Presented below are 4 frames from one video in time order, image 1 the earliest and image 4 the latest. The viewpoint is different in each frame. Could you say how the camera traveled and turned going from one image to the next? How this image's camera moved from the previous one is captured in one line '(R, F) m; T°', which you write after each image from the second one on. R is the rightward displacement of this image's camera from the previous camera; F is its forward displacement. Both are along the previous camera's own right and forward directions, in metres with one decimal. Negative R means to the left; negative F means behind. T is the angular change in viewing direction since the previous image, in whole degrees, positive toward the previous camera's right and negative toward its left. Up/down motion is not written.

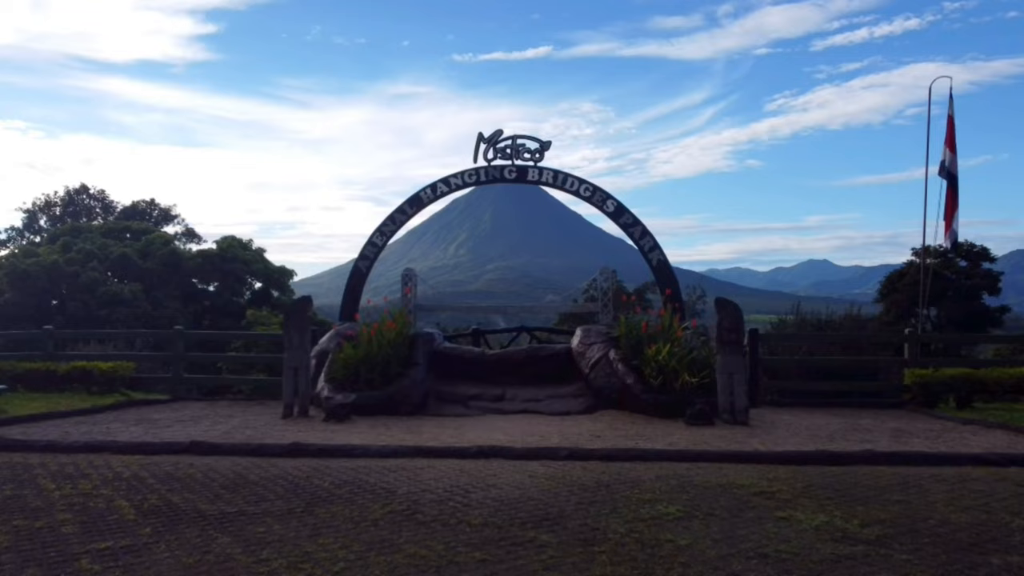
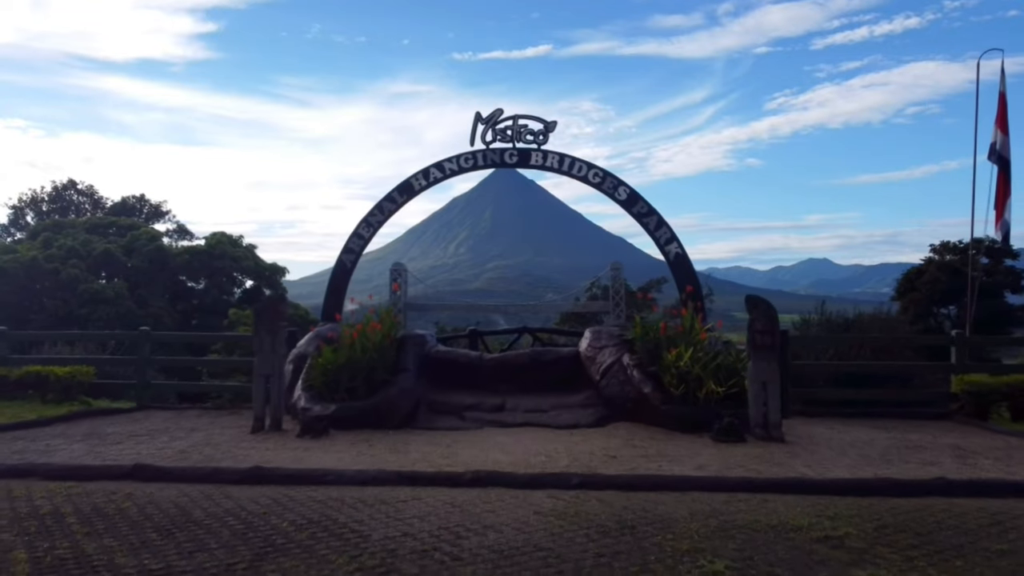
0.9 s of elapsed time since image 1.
(0.0, +1.6) m; 0°
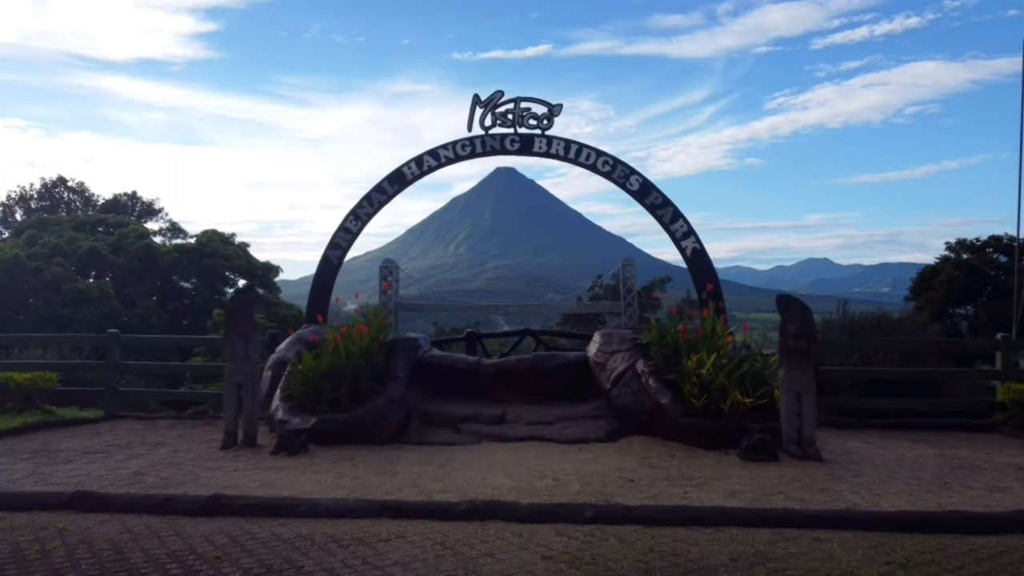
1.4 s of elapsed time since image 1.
(0.0, +1.3) m; 0°
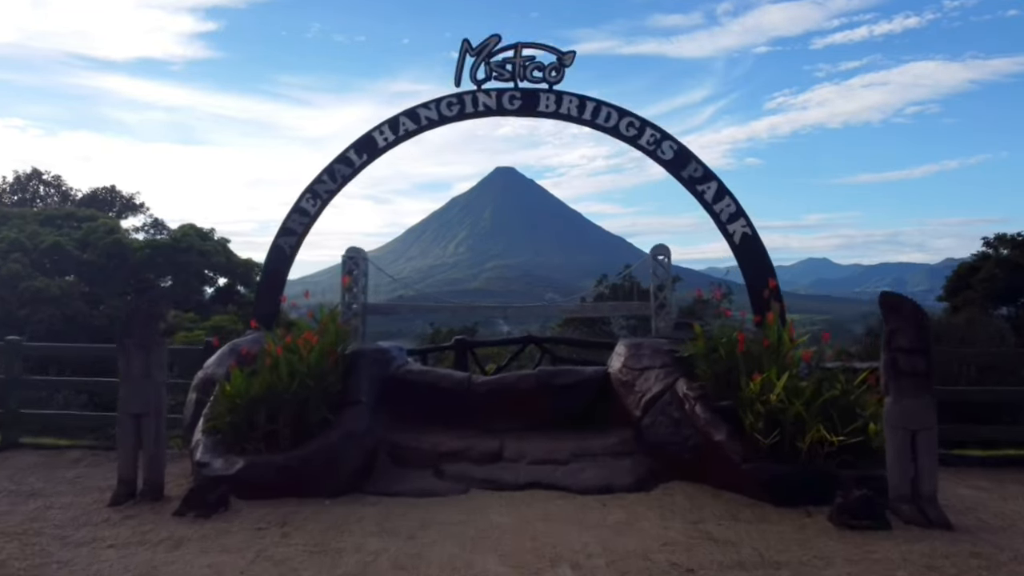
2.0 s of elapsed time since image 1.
(0.0, +2.8) m; 0°
